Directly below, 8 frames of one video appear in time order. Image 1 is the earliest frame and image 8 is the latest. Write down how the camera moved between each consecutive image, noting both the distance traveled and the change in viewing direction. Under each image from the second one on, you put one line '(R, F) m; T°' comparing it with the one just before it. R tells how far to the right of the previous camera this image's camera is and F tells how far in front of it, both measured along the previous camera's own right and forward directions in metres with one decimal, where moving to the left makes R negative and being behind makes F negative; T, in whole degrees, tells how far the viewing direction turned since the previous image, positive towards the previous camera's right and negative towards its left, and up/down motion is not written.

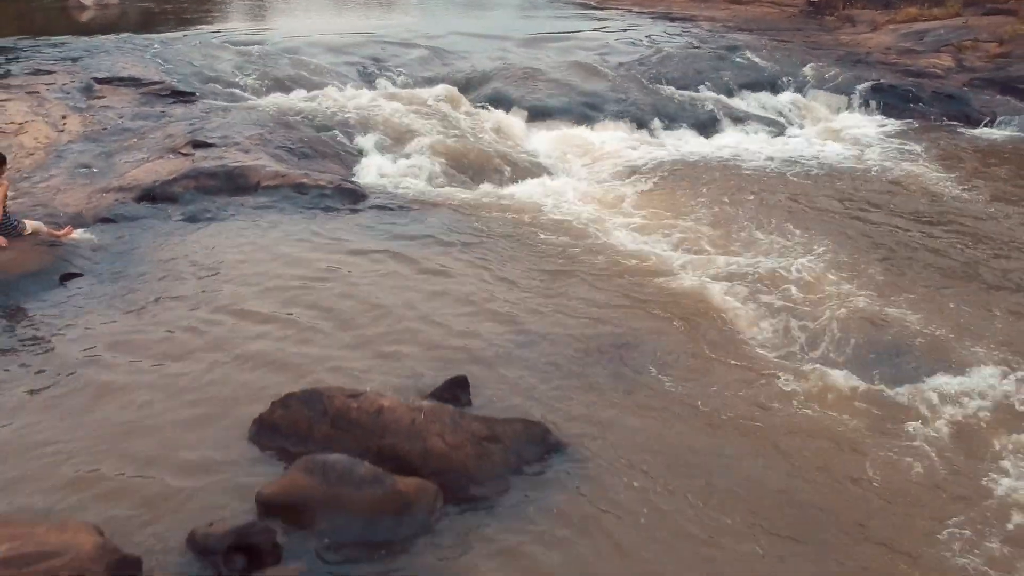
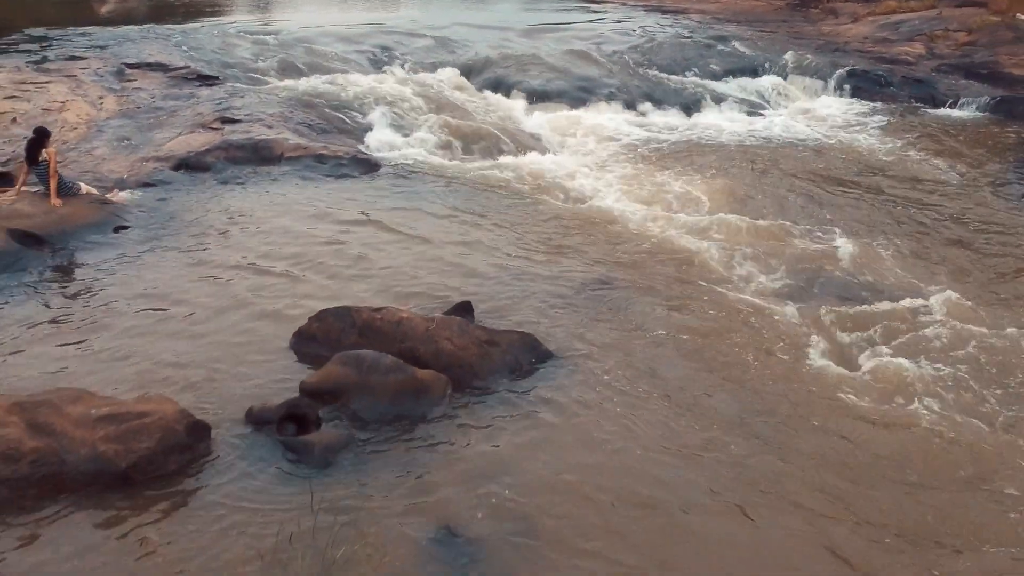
(+0.3, -1.0) m; -3°
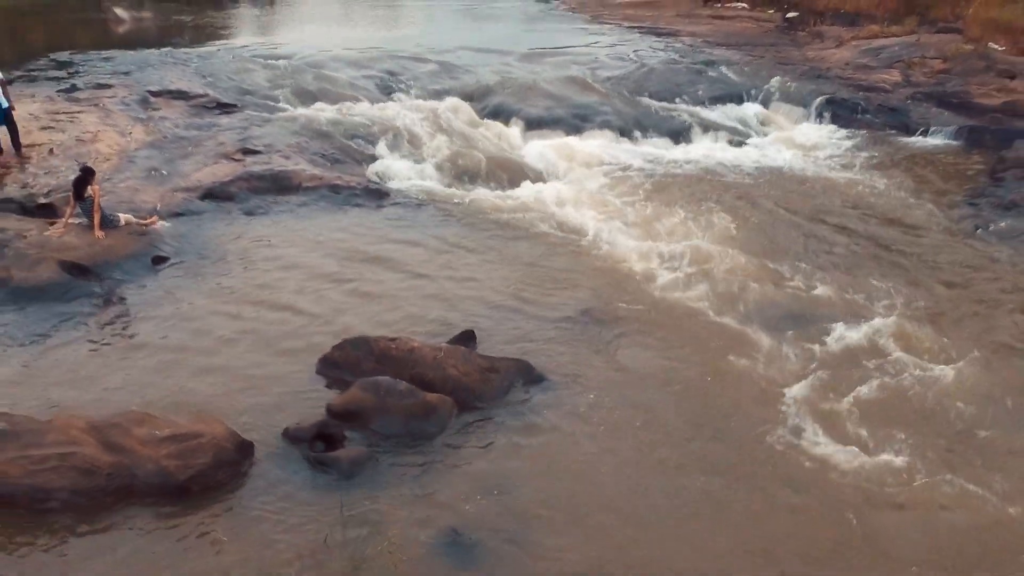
(0.0, -0.9) m; 0°
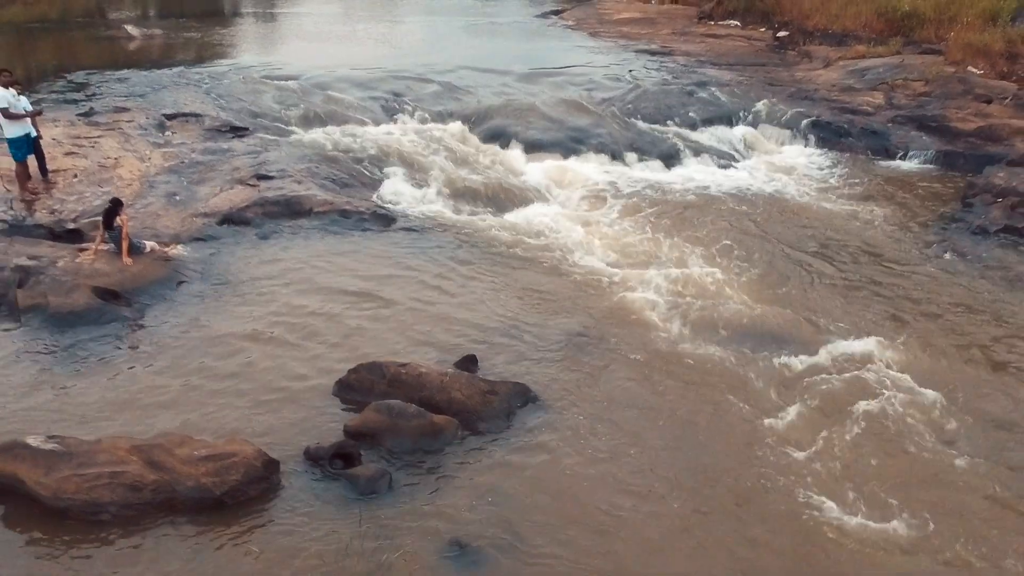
(0.0, -0.7) m; 0°
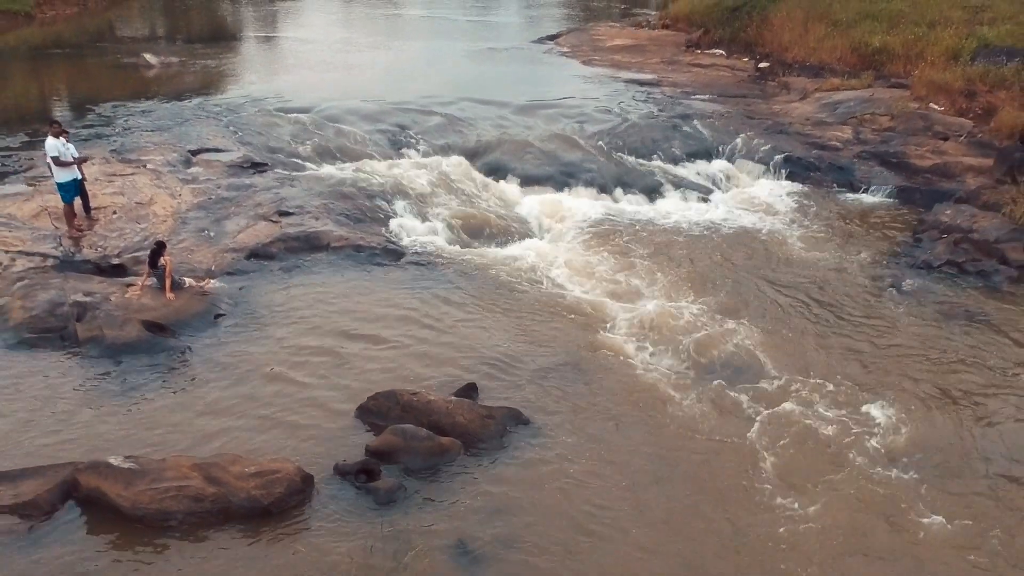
(0.0, -1.4) m; 0°
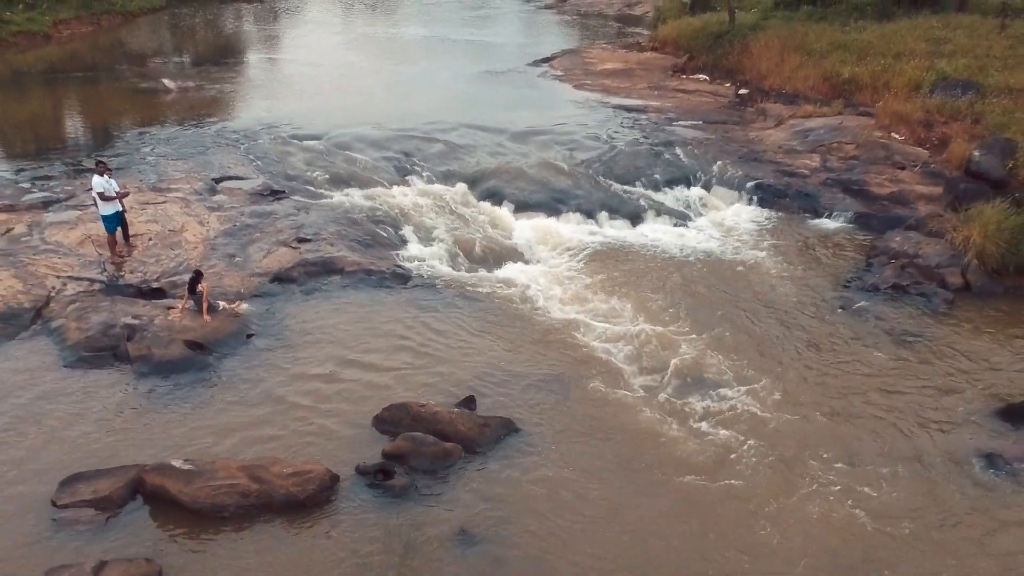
(+0.1, -1.6) m; 0°
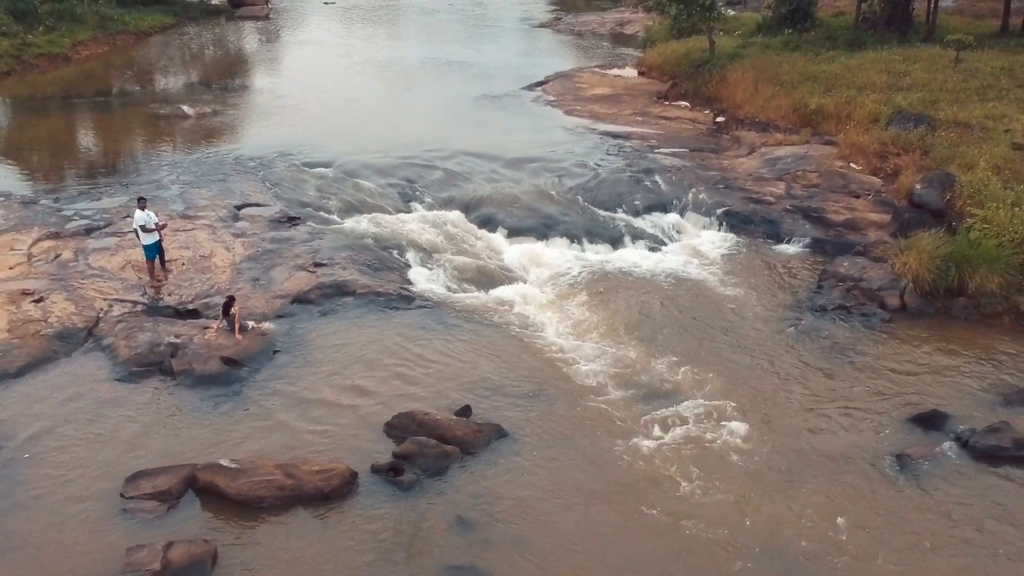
(+0.1, -2.0) m; 0°
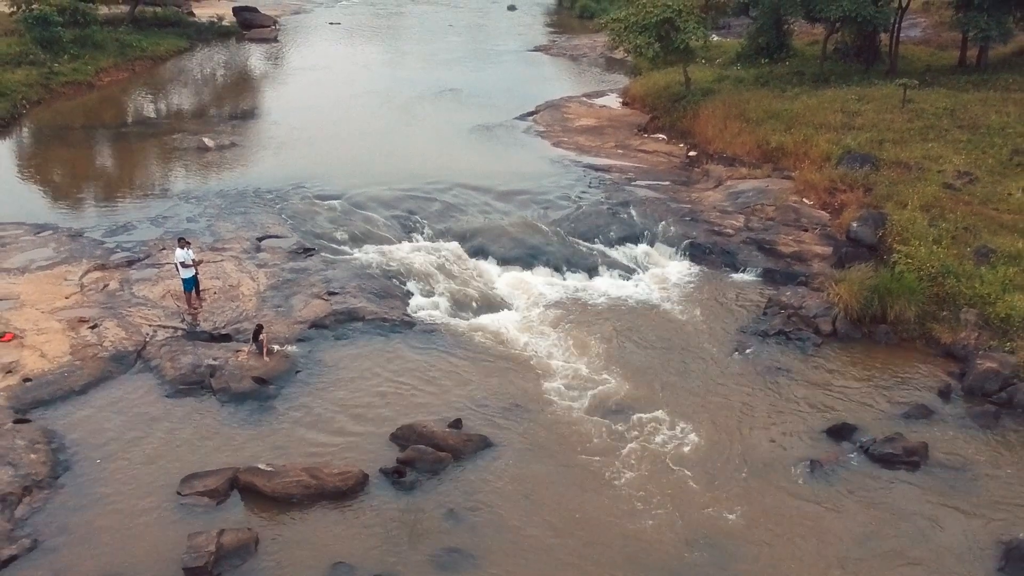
(+0.3, -2.7) m; 0°
